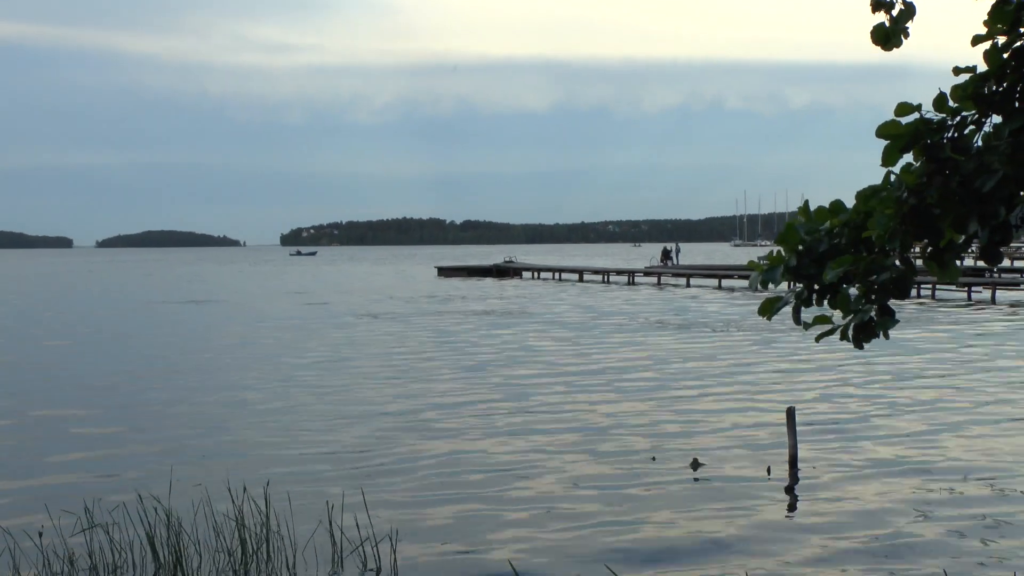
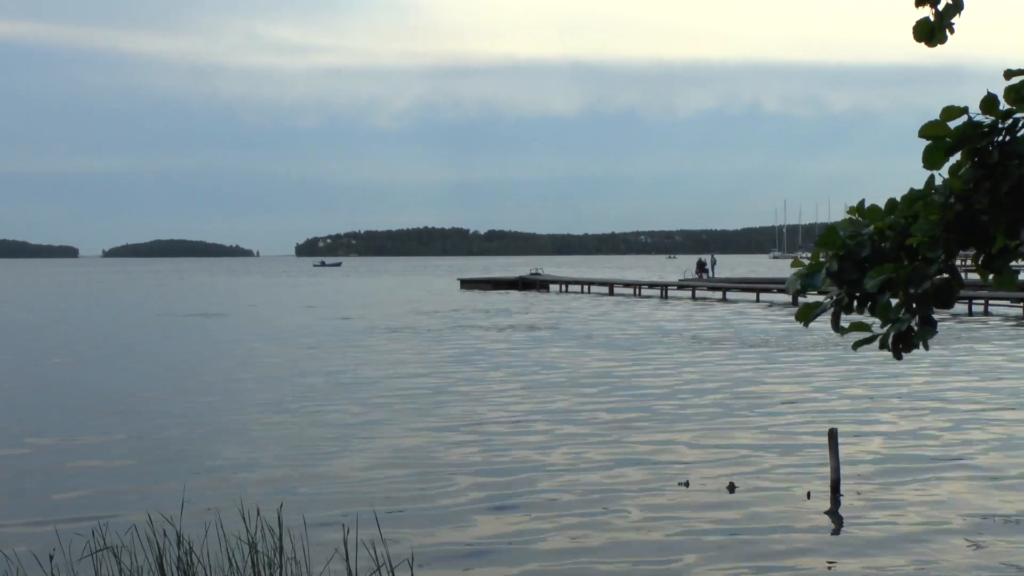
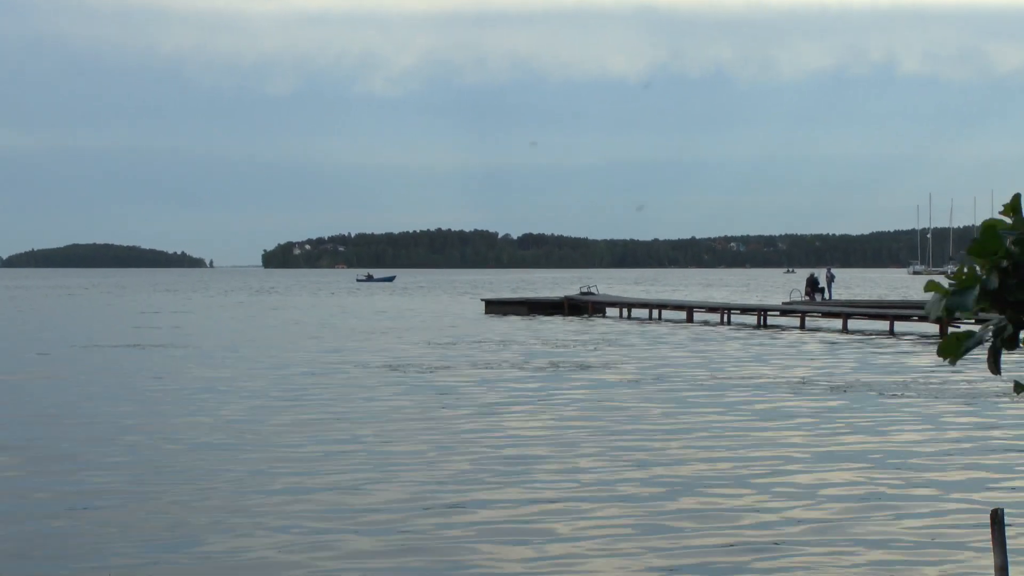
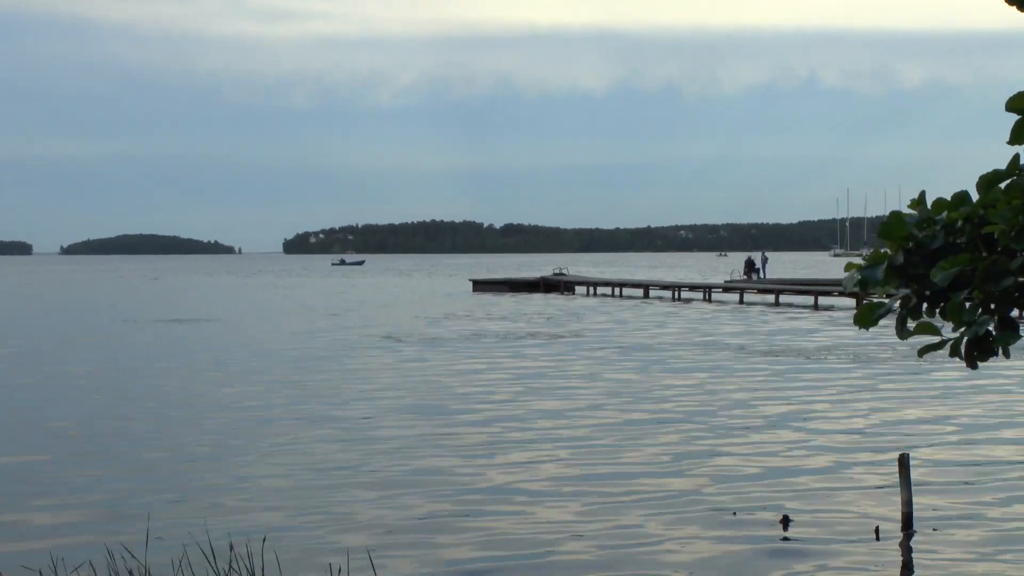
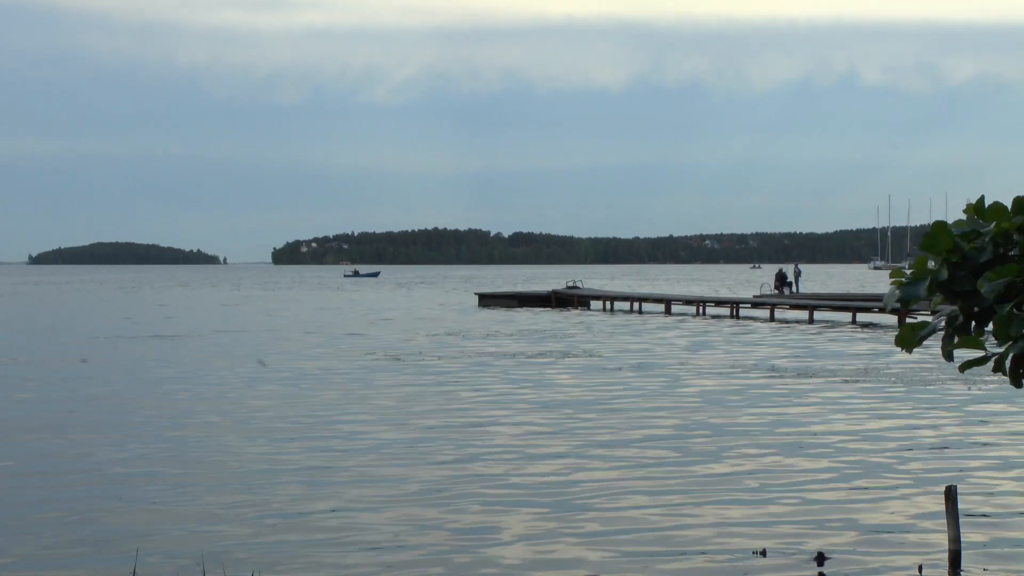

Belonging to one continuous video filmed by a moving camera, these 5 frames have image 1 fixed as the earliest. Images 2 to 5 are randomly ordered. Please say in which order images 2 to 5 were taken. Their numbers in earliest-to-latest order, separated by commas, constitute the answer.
2, 4, 5, 3
